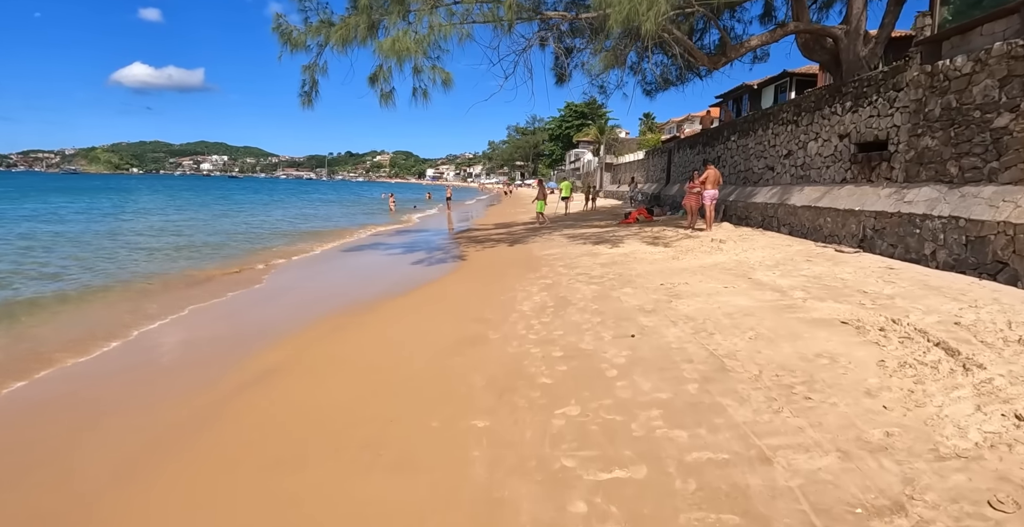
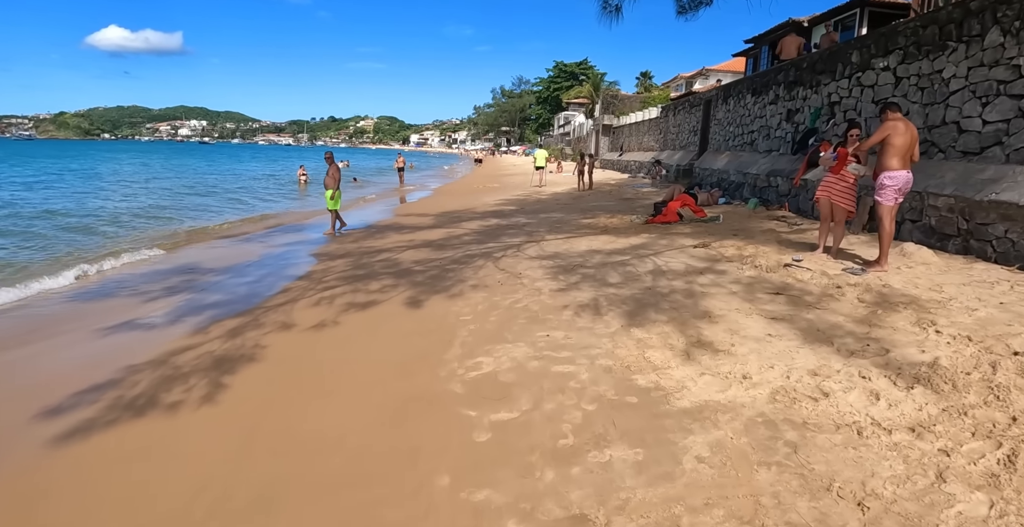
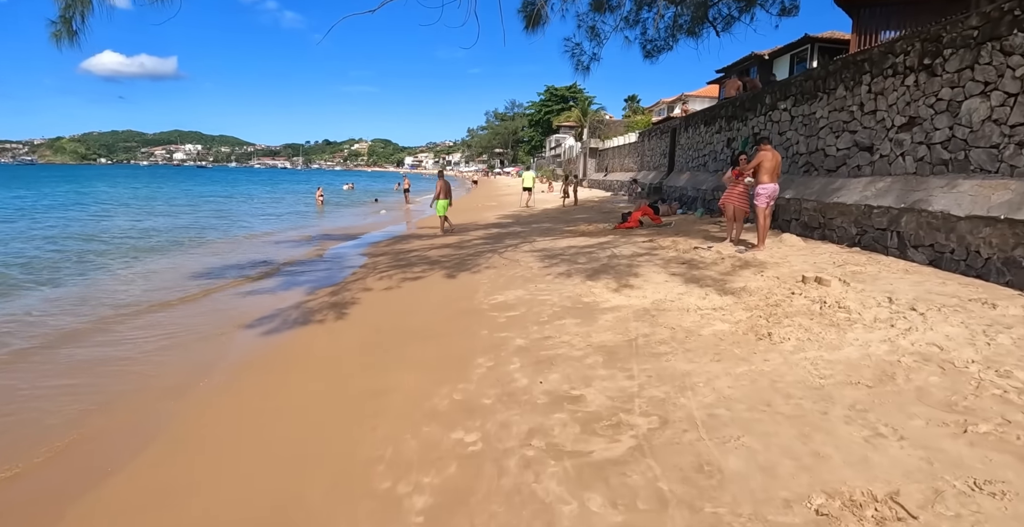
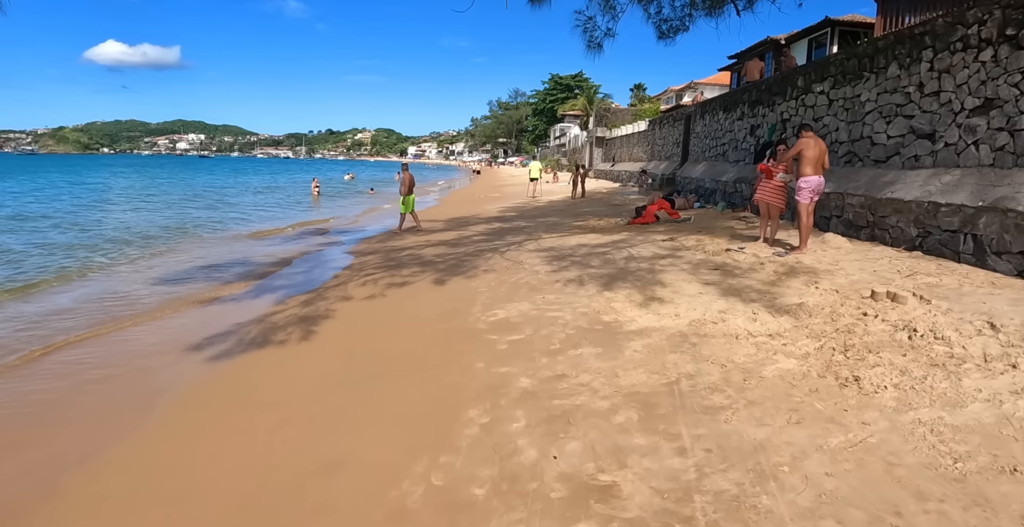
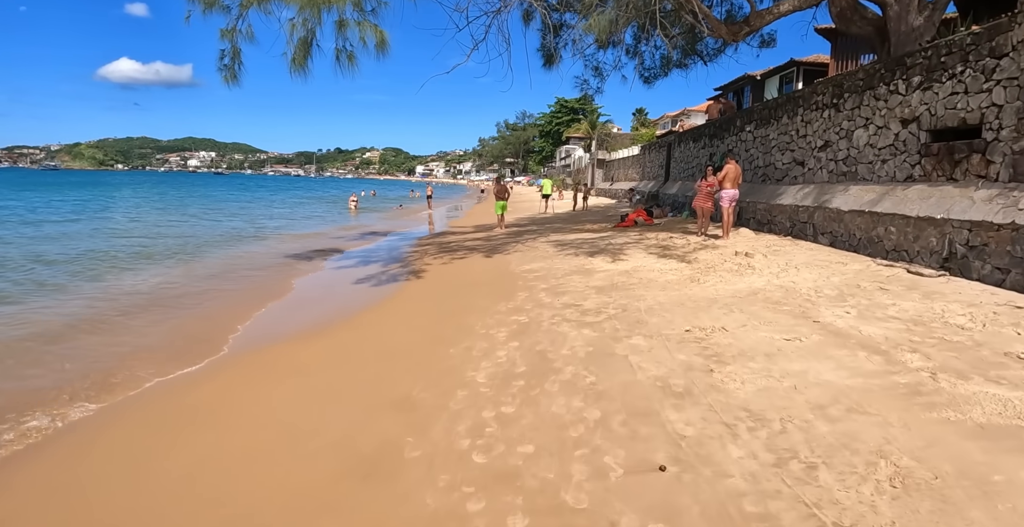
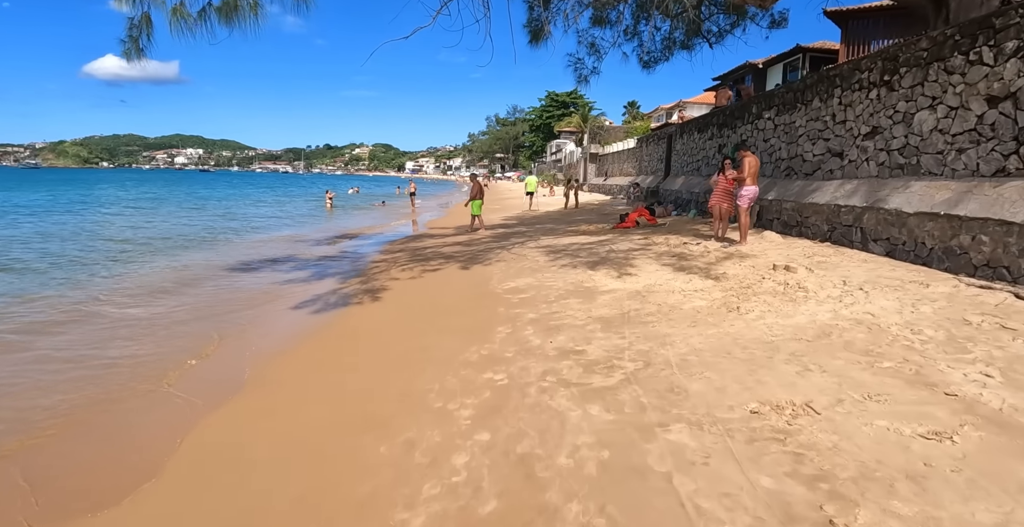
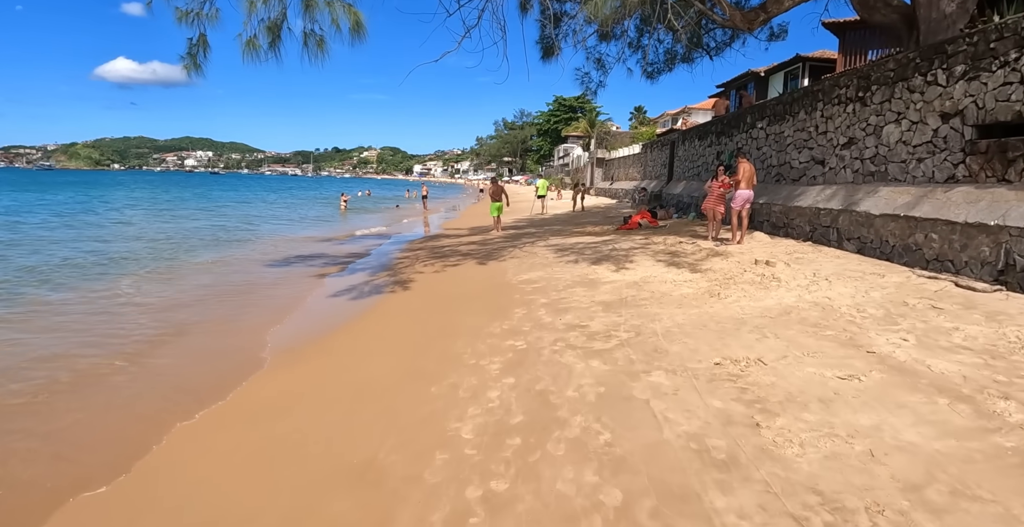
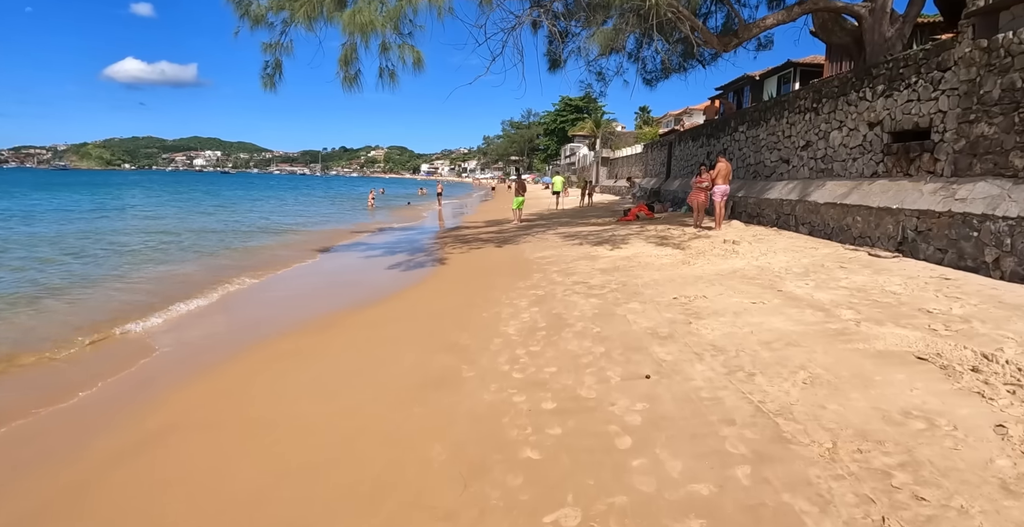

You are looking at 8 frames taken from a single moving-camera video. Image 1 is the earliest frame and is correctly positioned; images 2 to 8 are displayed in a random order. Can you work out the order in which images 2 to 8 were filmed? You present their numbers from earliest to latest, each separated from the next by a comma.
8, 5, 7, 6, 3, 4, 2
